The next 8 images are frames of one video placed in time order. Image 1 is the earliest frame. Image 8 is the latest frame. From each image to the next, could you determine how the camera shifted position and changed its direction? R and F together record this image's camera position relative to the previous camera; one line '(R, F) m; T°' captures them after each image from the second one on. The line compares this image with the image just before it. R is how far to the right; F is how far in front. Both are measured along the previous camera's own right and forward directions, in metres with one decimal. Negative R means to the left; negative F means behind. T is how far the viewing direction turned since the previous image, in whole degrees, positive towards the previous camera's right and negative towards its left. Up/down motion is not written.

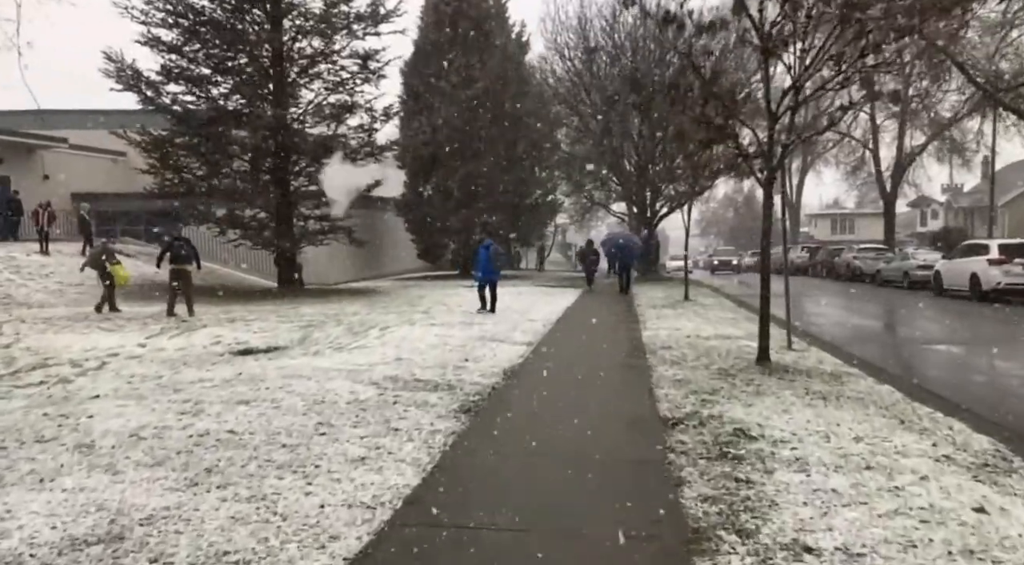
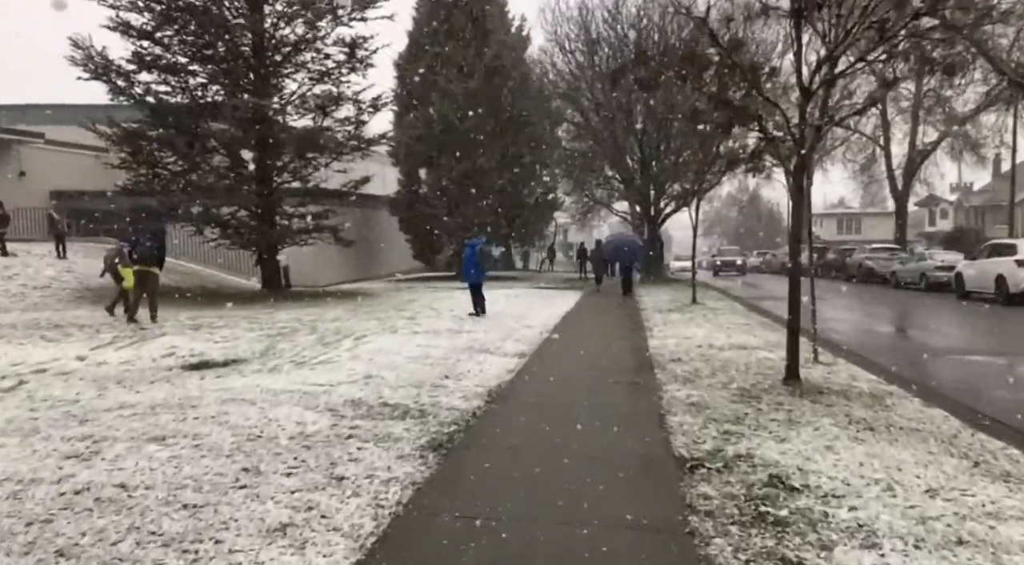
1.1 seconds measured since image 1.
(+0.2, +1.2) m; 0°
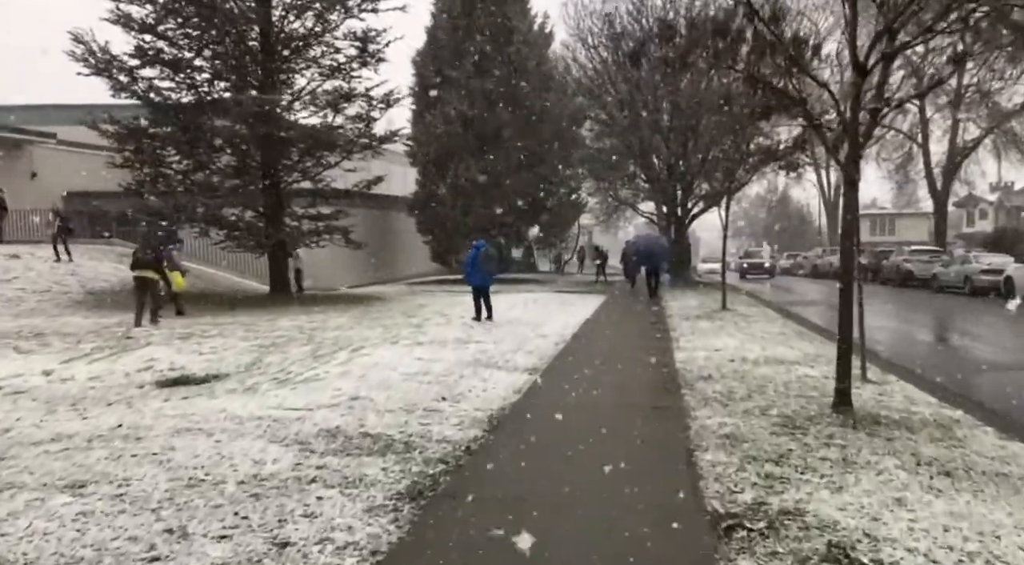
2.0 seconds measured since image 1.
(+0.2, +1.0) m; -2°
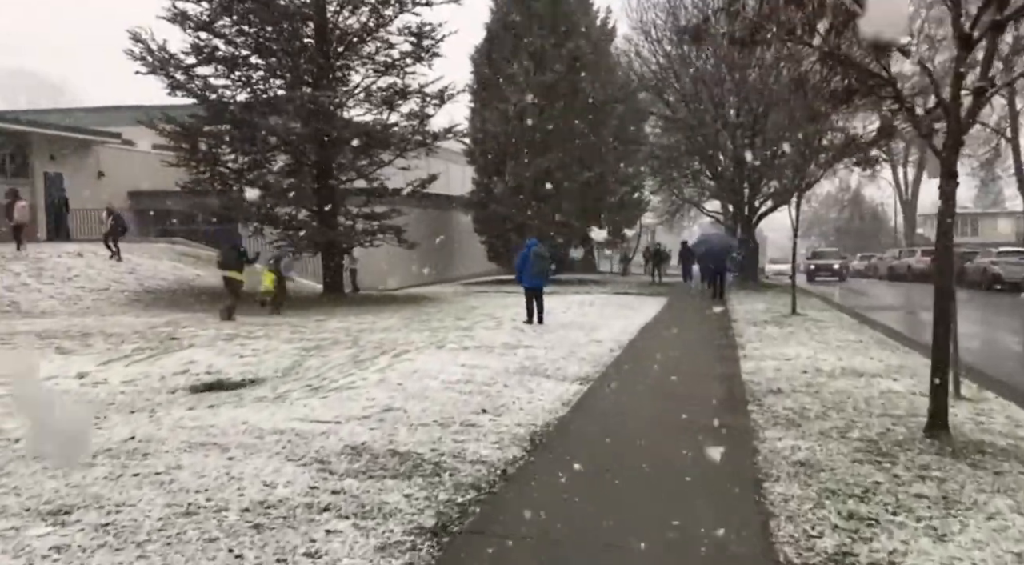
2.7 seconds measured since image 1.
(+0.1, +0.6) m; -5°
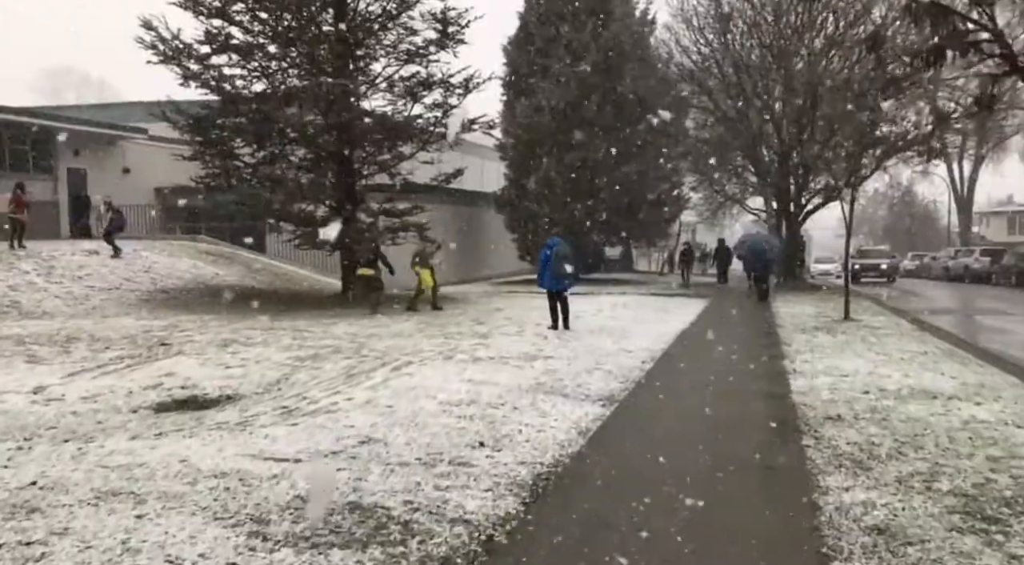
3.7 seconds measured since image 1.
(+0.2, +1.1) m; -3°
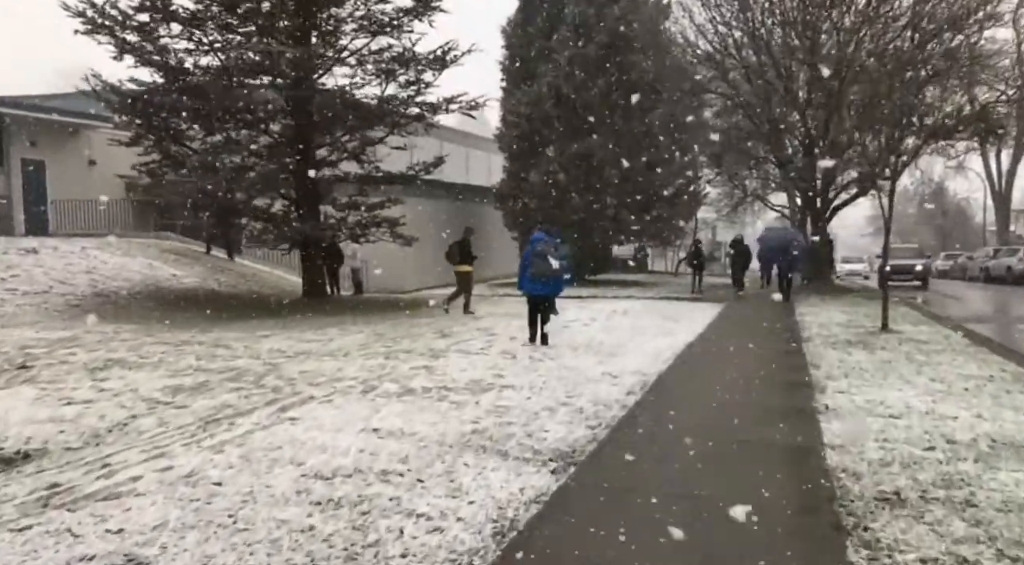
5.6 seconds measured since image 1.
(+0.7, +2.1) m; -1°
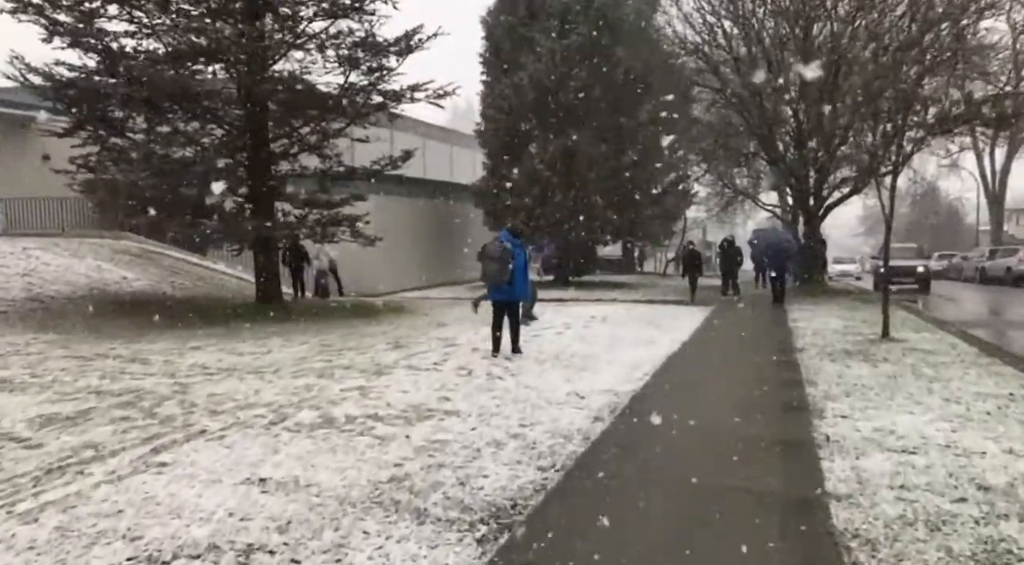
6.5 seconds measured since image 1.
(+0.4, +1.1) m; +1°
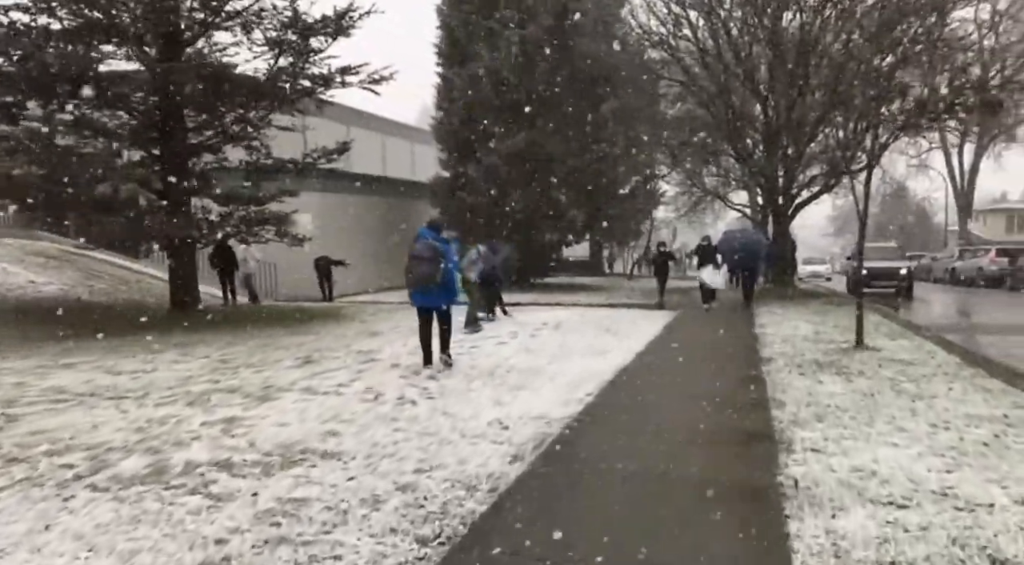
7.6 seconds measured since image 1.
(+0.5, +1.2) m; +2°
